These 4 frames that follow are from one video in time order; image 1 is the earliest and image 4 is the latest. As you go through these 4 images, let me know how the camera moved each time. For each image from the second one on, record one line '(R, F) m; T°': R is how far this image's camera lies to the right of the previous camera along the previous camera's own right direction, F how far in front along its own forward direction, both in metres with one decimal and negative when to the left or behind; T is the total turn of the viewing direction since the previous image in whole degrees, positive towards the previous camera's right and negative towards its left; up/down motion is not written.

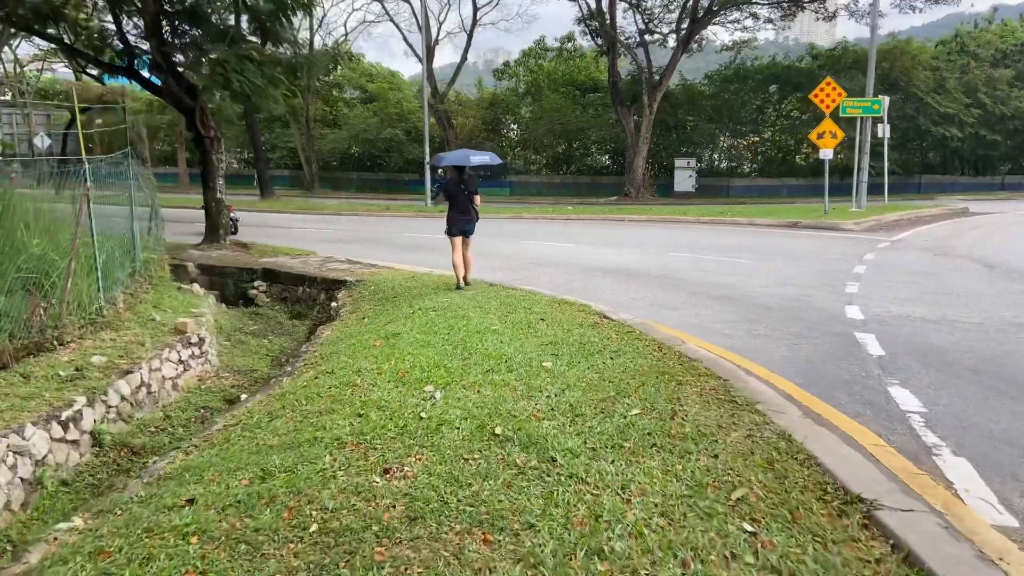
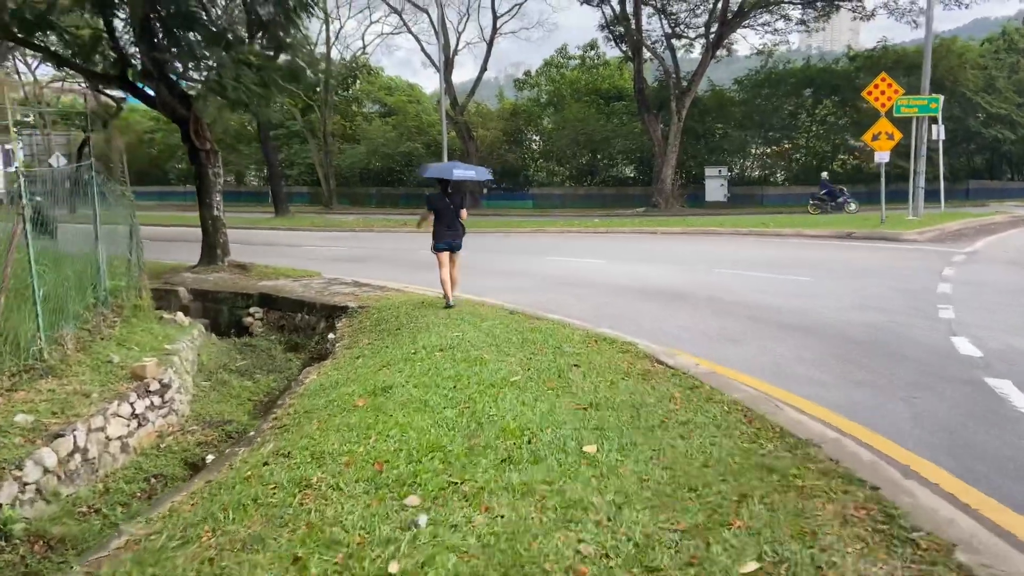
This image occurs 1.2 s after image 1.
(0.0, +1.4) m; -2°
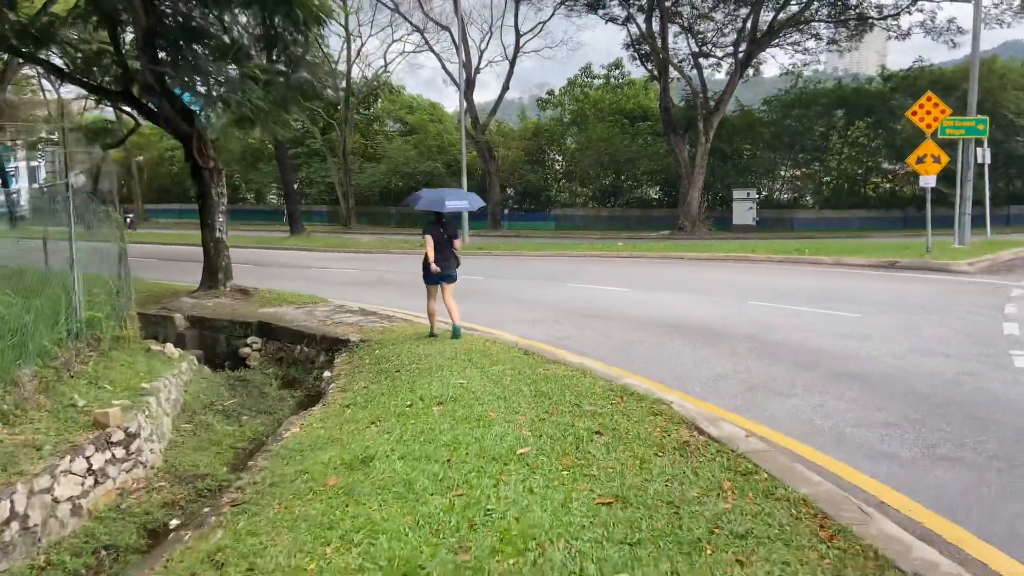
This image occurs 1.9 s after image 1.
(+0.1, +0.8) m; -2°
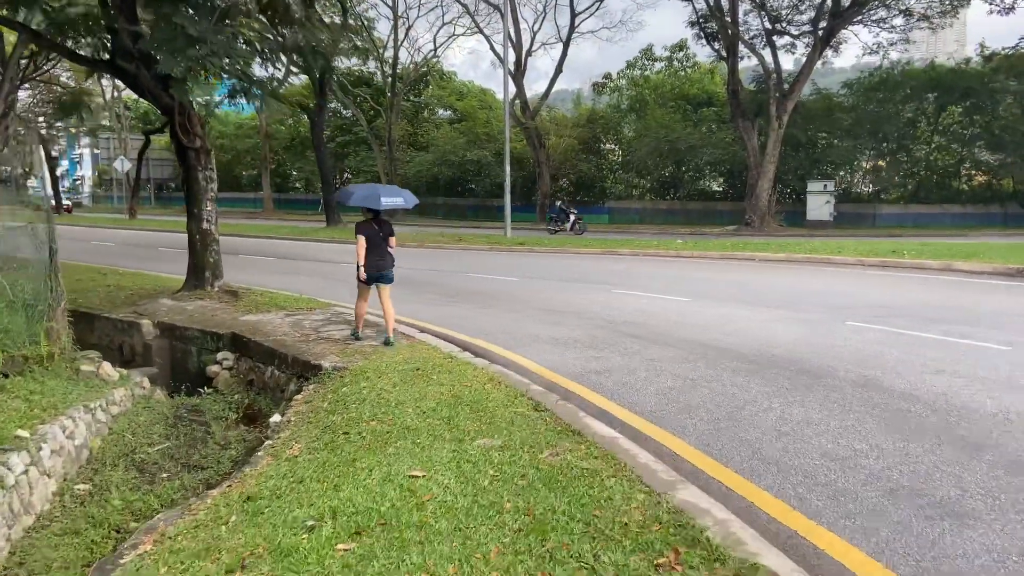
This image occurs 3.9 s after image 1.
(+0.3, +2.2) m; -4°
